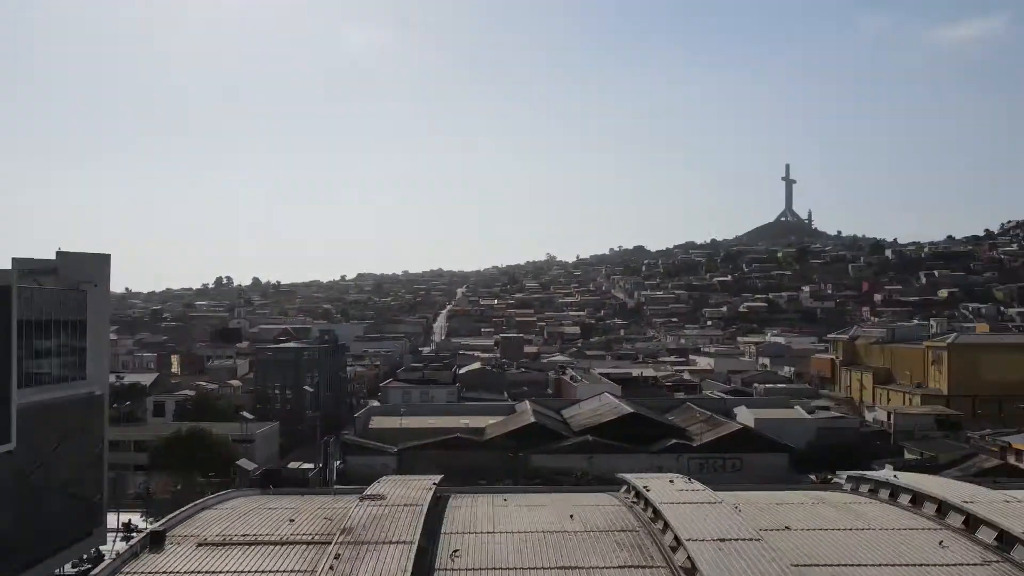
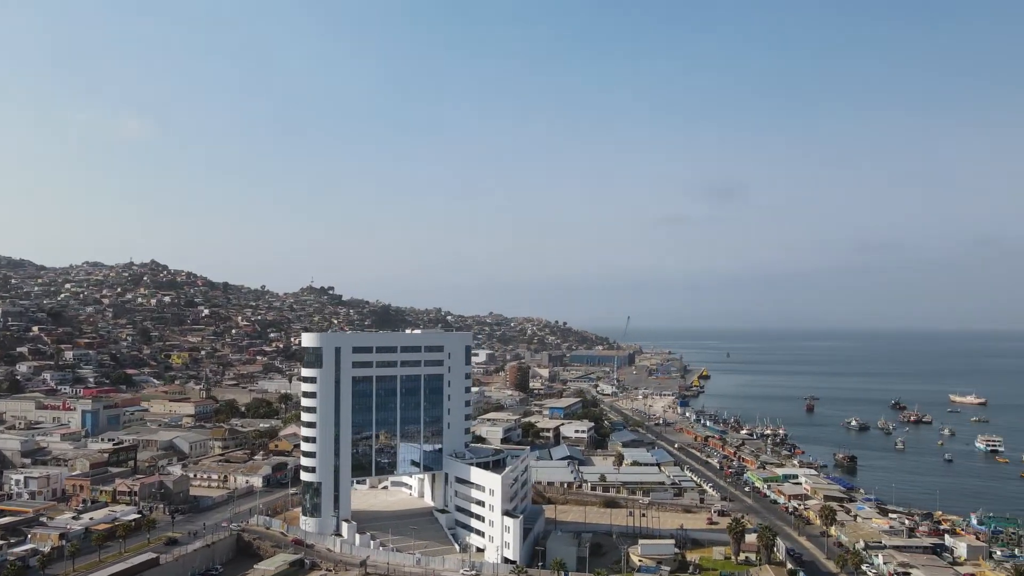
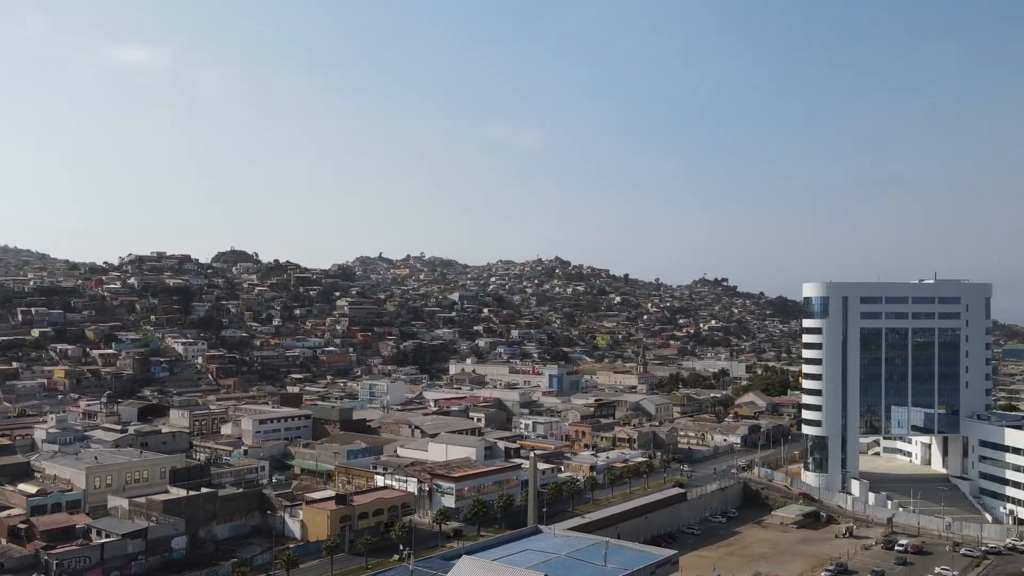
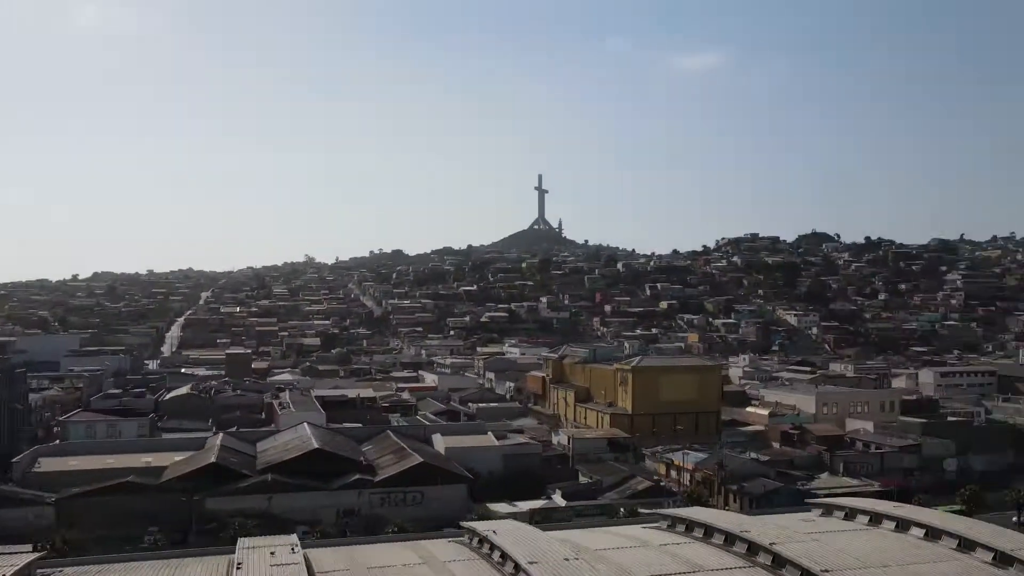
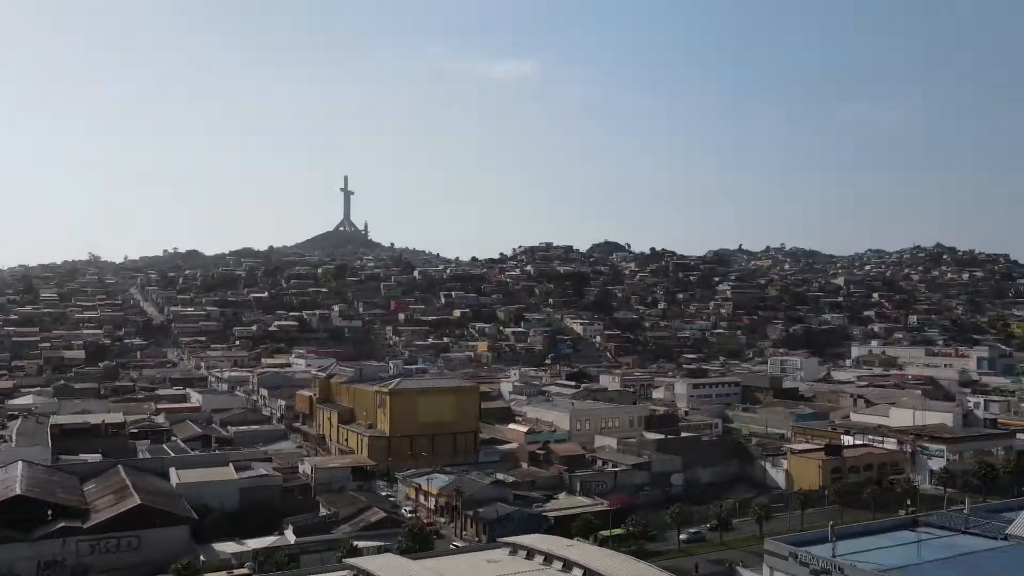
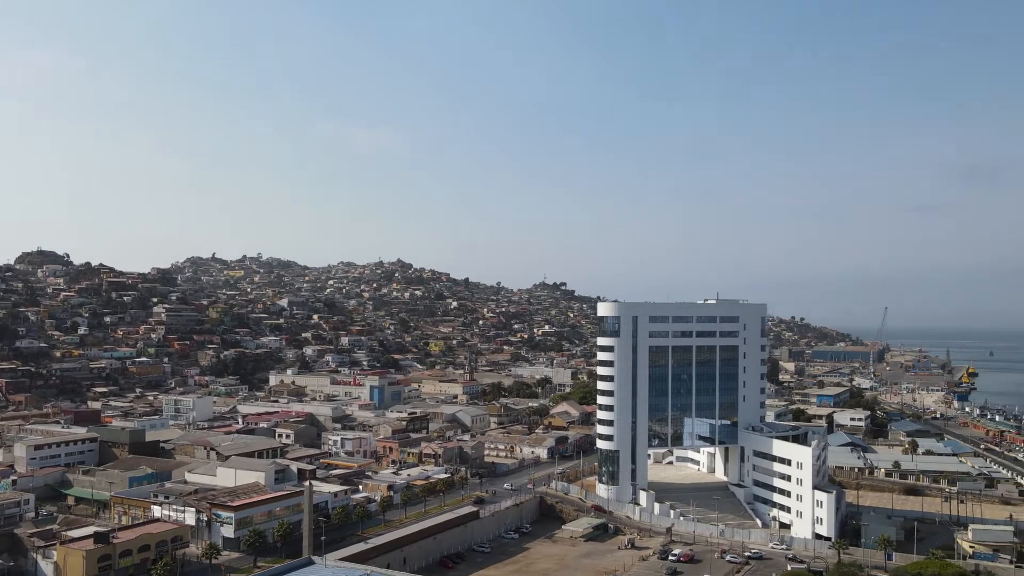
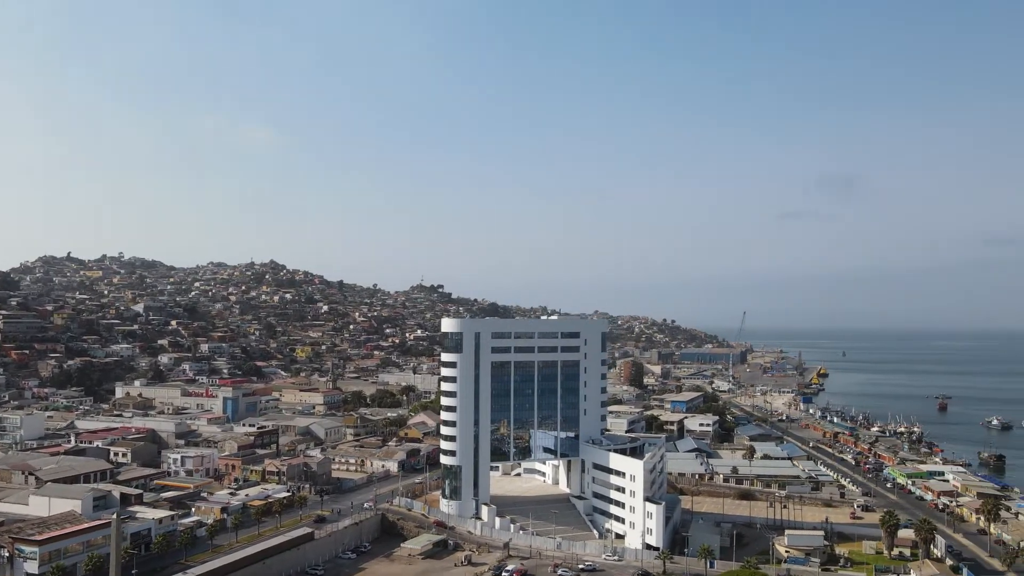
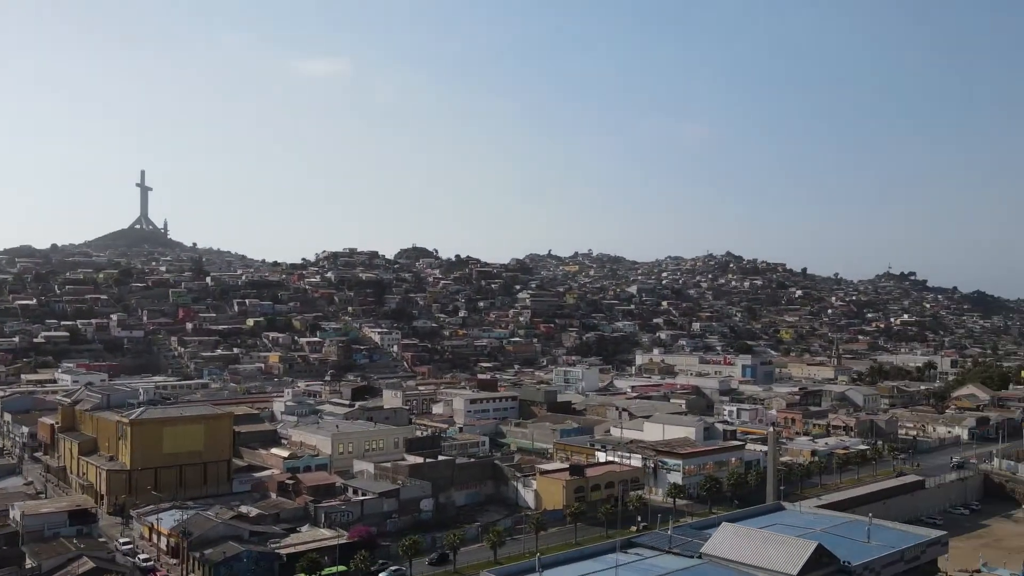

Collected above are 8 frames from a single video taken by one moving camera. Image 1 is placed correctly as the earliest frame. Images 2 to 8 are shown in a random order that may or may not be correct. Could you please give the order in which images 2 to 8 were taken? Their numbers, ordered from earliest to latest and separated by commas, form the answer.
4, 5, 8, 3, 6, 7, 2
